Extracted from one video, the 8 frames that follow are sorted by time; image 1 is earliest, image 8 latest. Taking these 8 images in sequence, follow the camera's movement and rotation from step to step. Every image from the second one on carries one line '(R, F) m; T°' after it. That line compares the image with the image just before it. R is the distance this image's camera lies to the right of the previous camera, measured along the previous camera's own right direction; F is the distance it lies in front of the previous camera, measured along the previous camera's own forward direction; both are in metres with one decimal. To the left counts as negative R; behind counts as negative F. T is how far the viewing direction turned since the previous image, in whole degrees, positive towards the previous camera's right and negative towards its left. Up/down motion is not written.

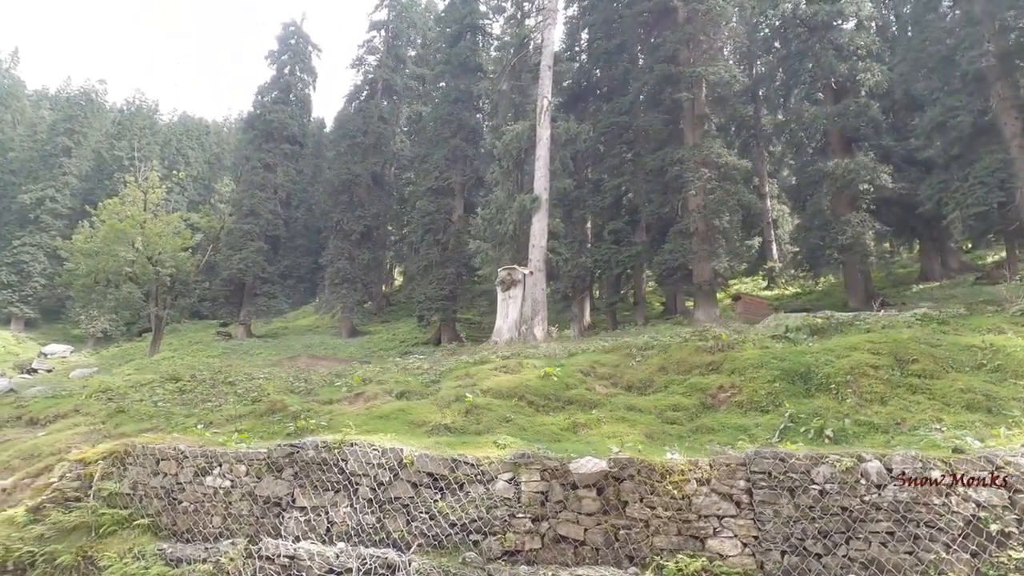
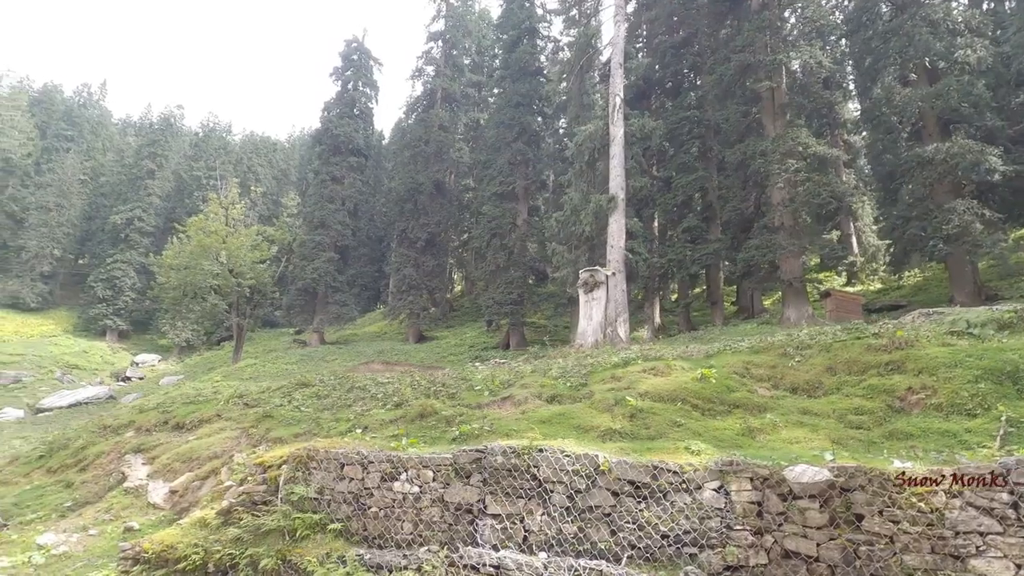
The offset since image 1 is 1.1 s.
(-1.1, +0.1) m; -5°
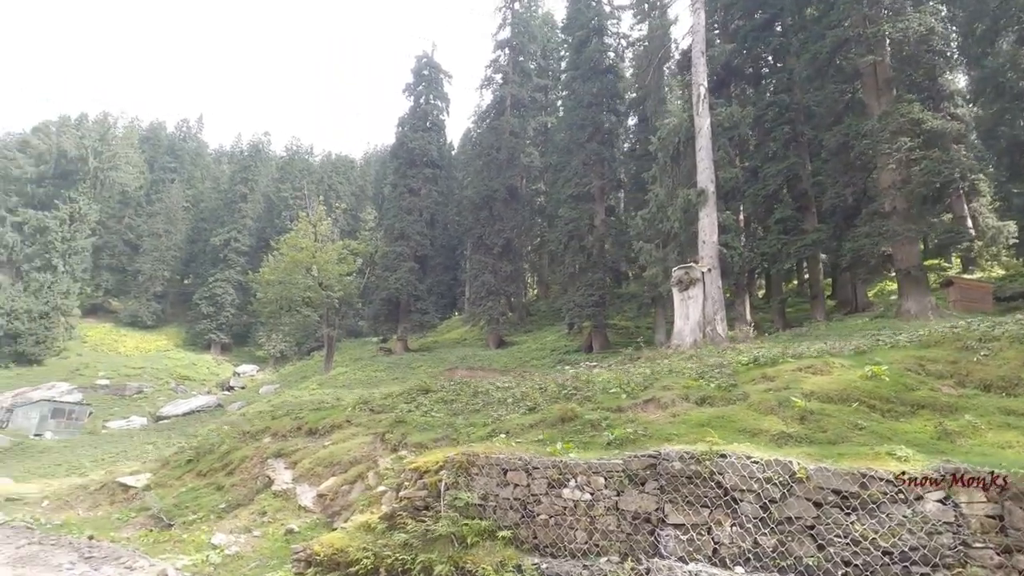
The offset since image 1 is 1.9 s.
(-0.7, +0.1) m; -7°
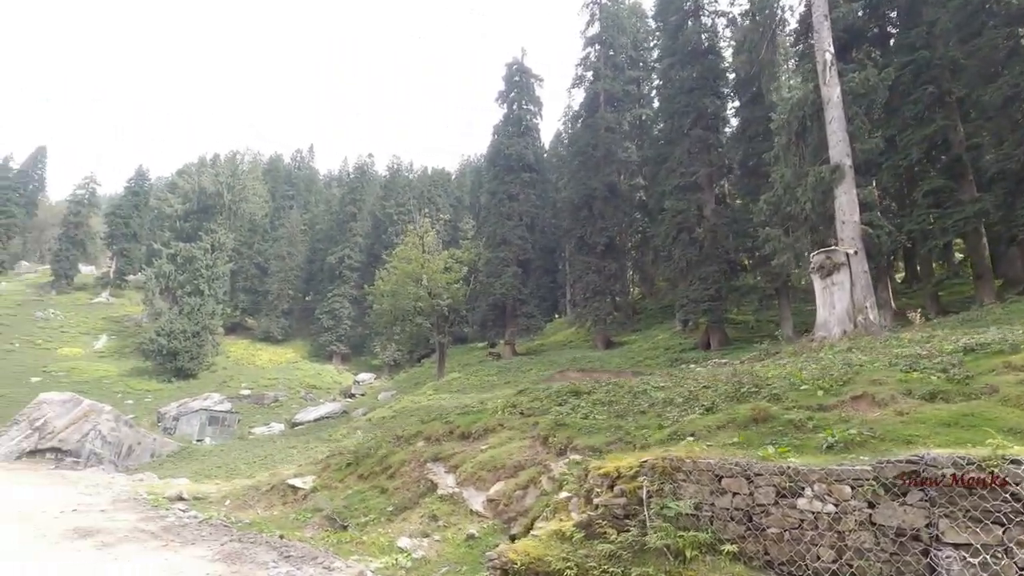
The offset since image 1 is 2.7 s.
(-0.8, +0.2) m; -10°
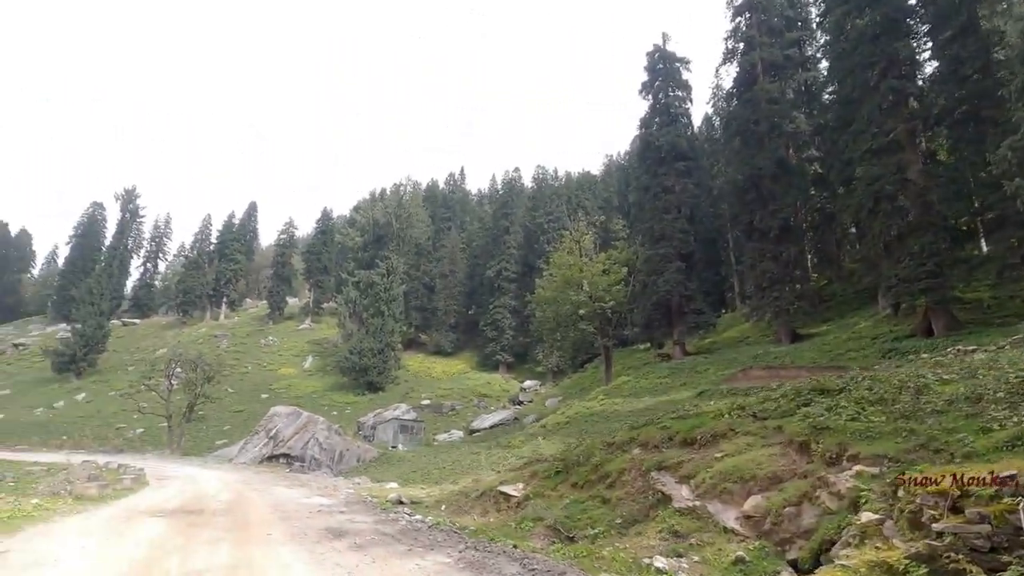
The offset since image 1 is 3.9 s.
(-0.8, +0.4) m; -16°
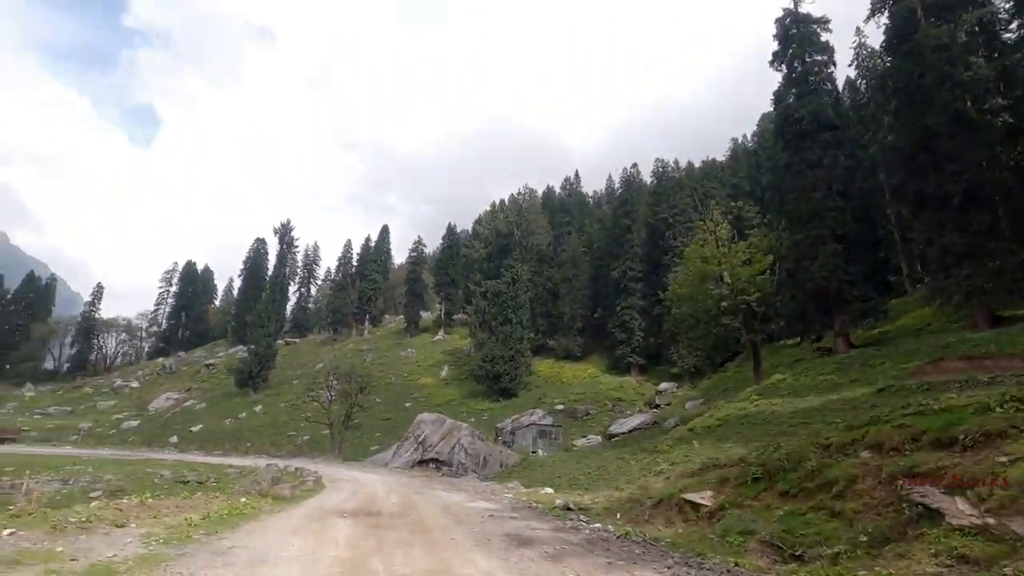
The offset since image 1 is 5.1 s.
(-0.8, +0.5) m; -13°
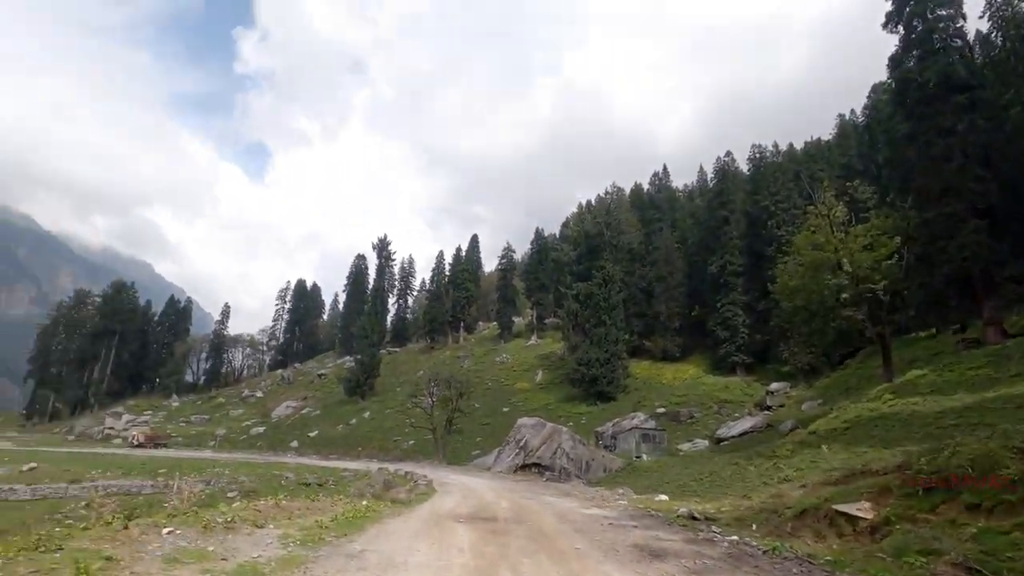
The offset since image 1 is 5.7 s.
(-0.4, +0.3) m; -9°
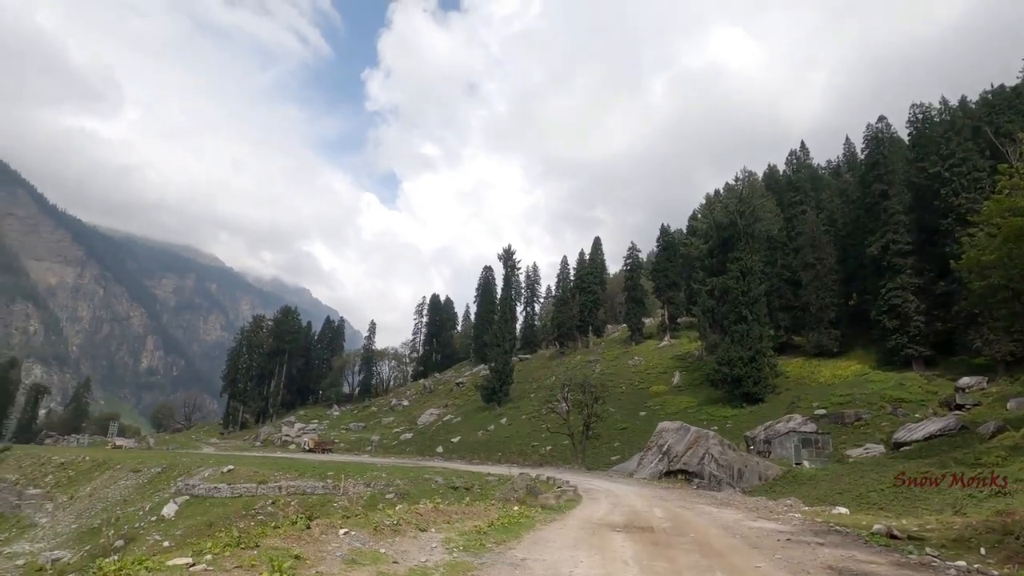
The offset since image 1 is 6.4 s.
(-0.3, +0.3) m; -13°
